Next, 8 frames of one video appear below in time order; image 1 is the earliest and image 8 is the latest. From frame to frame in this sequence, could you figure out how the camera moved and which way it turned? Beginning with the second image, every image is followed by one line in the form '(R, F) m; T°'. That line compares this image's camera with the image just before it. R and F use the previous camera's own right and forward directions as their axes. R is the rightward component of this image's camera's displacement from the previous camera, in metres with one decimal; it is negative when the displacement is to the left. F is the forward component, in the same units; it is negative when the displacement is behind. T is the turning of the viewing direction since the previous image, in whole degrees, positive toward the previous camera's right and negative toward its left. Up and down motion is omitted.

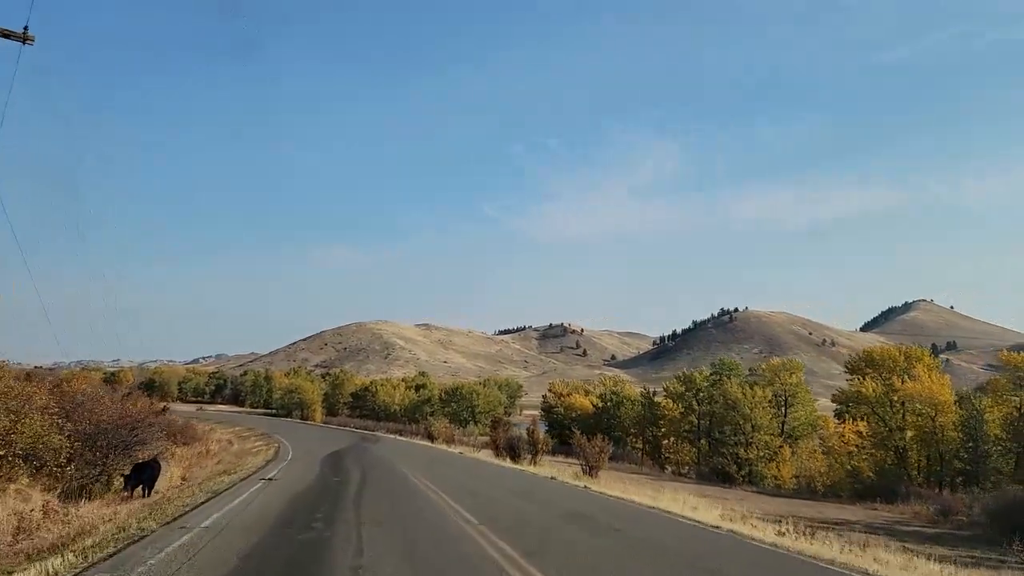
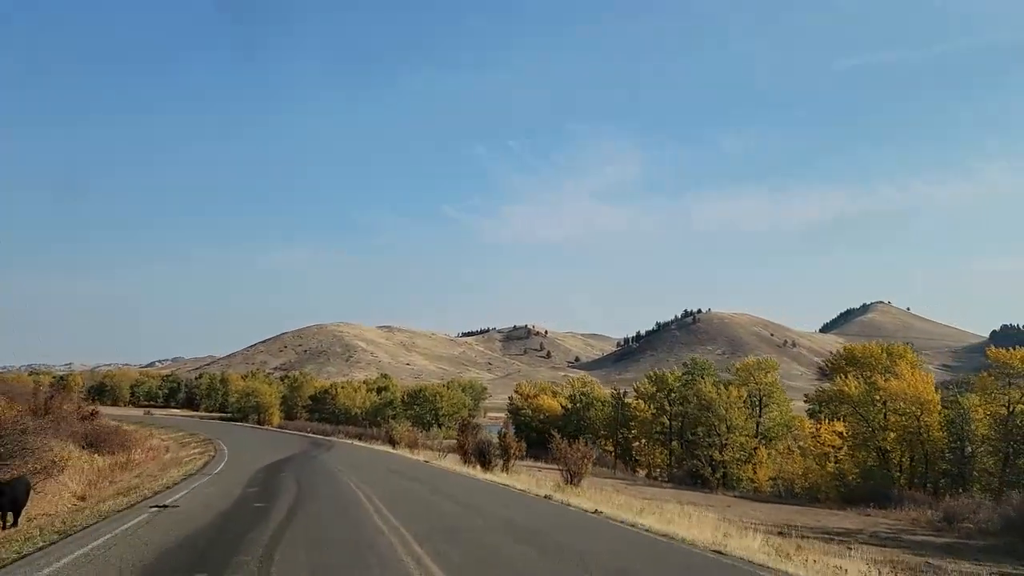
(-0.3, +3.5) m; +3°
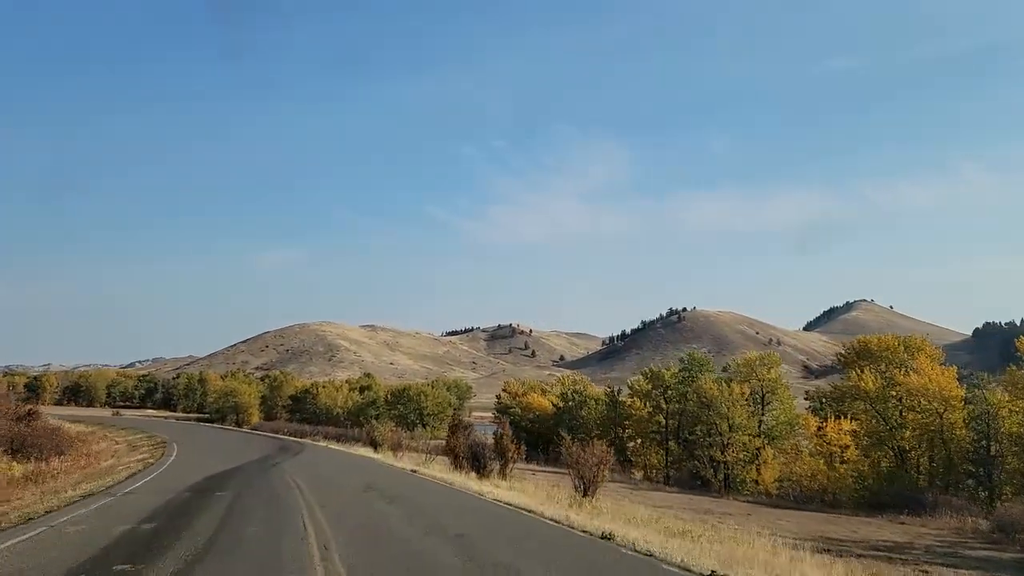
(-0.5, +4.3) m; +1°
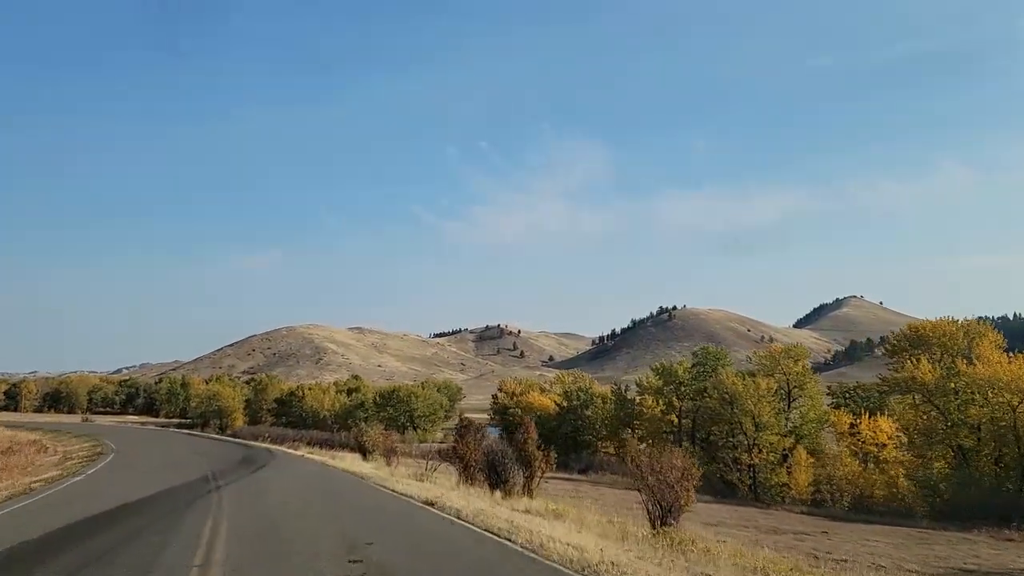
(-1.2, +6.7) m; +1°
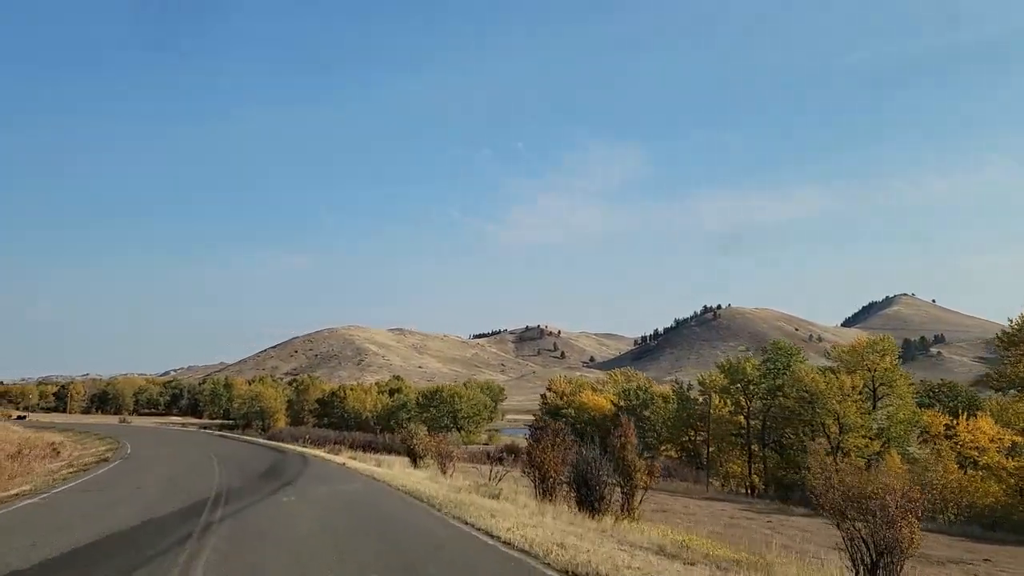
(-1.3, +5.1) m; -3°
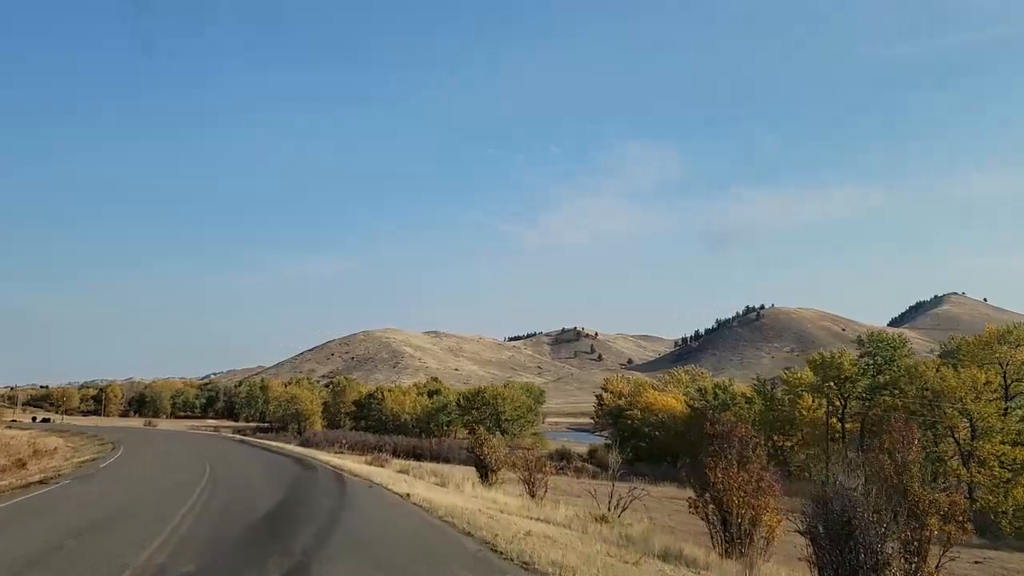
(-2.1, +8.2) m; -2°
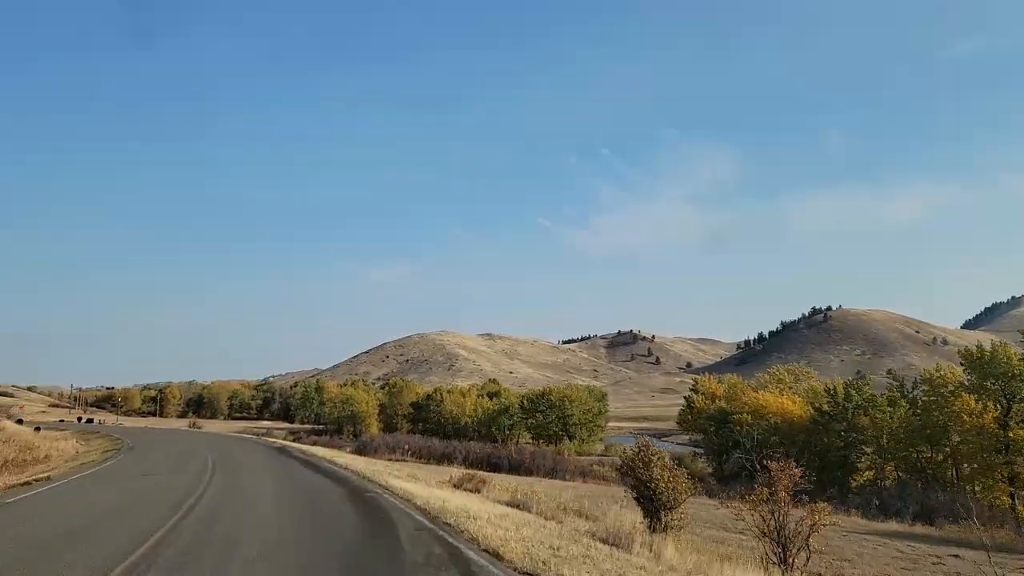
(-2.6, +9.6) m; -4°
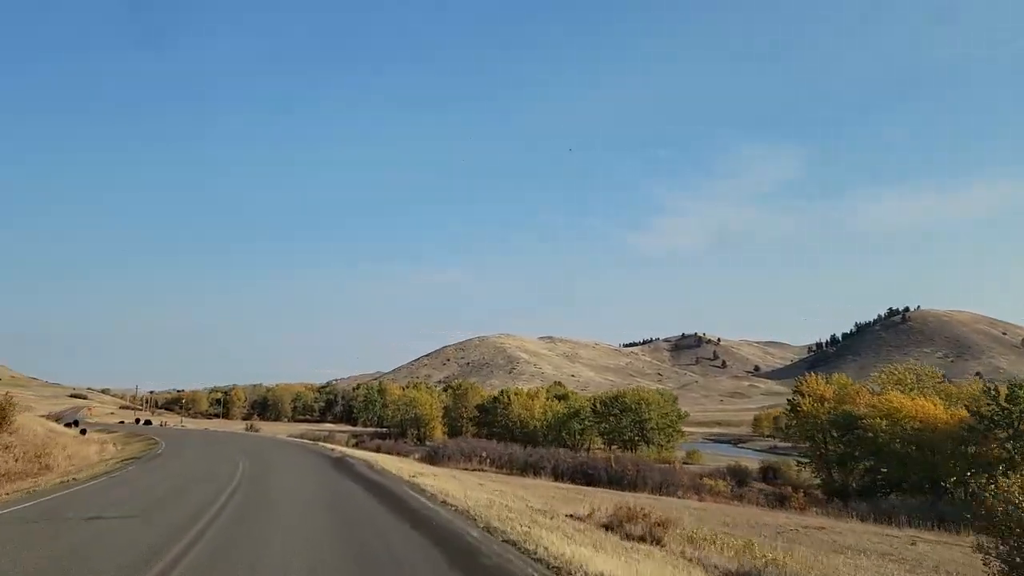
(-2.0, +7.5) m; -4°
